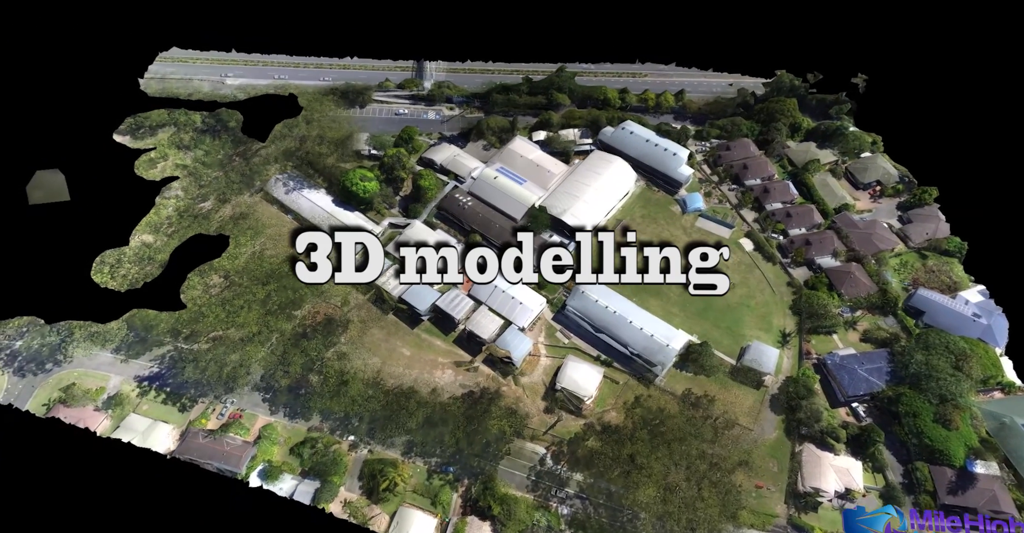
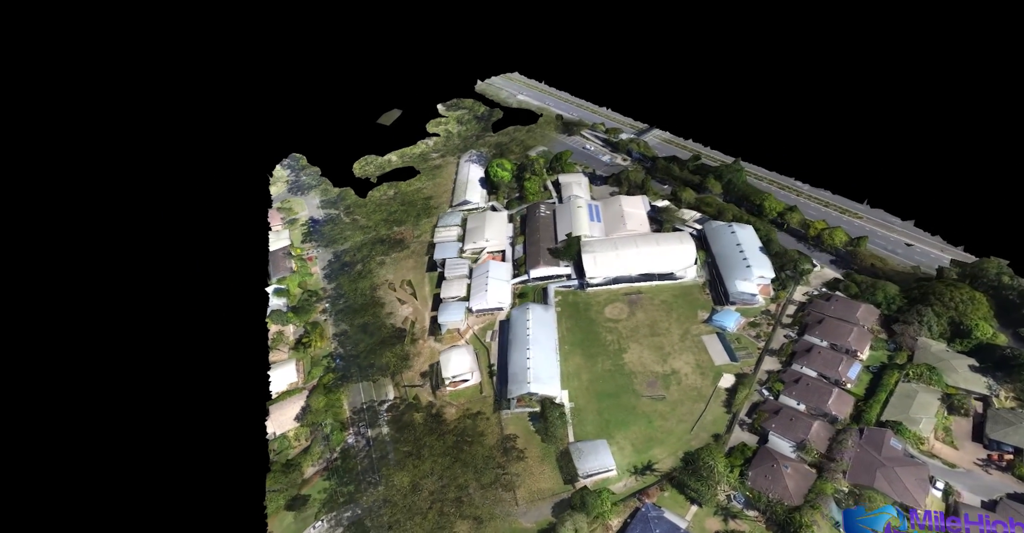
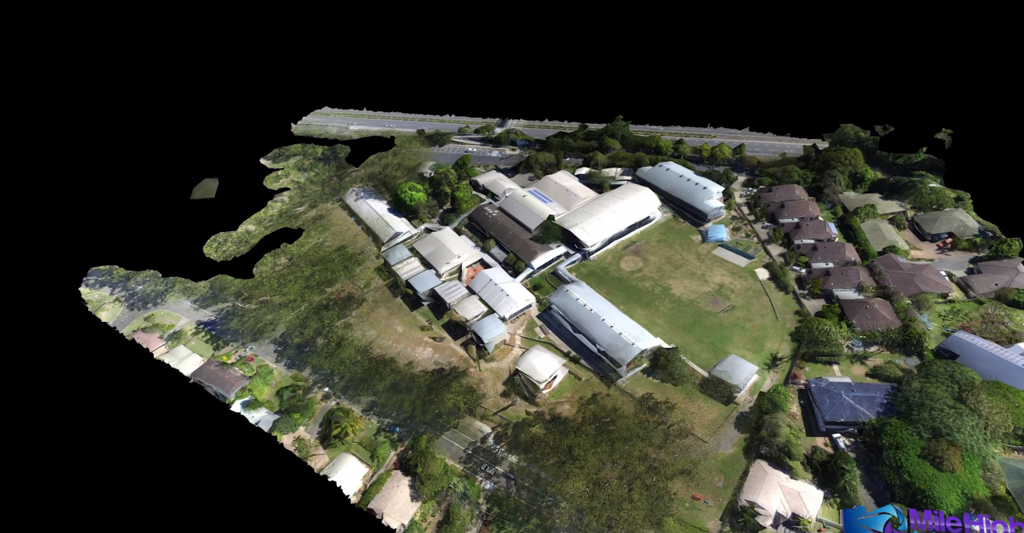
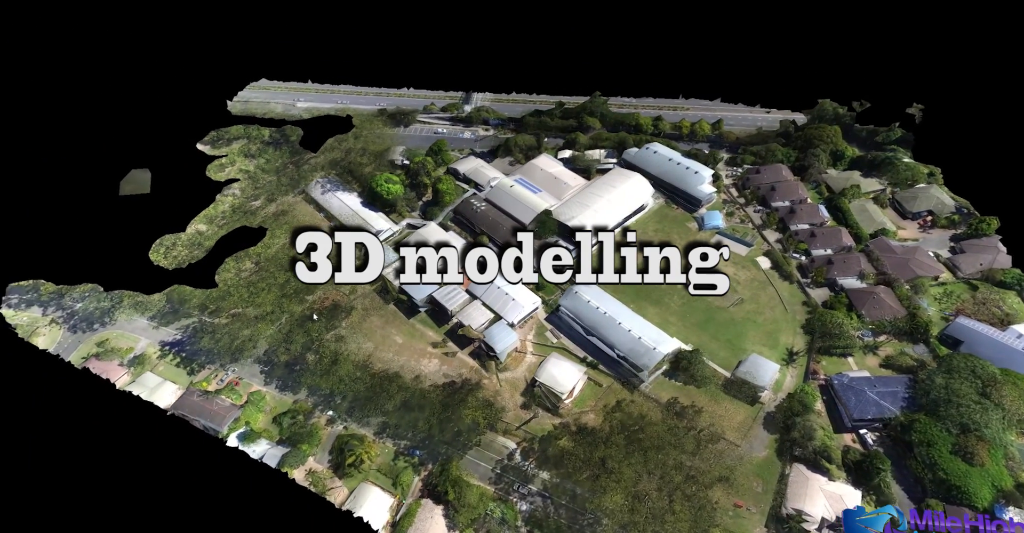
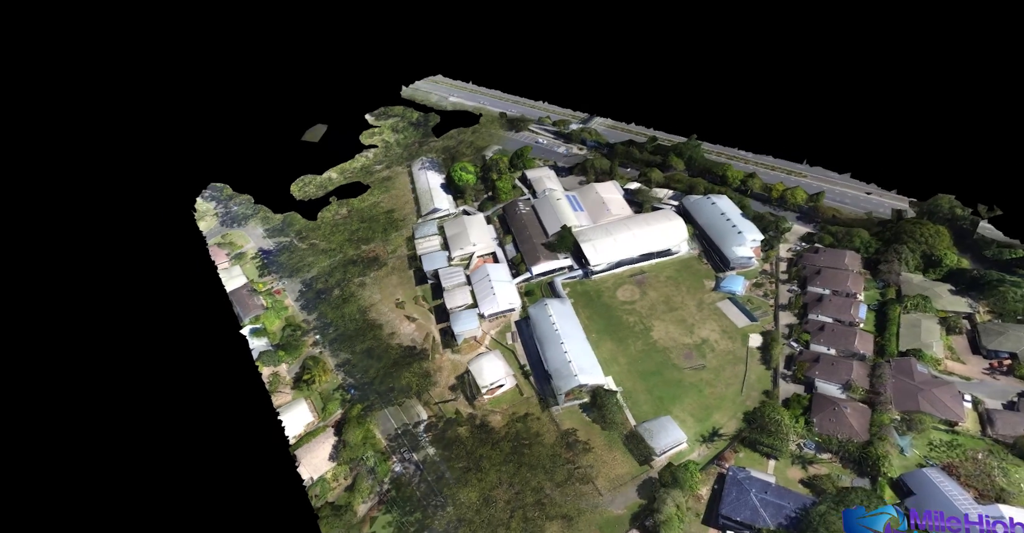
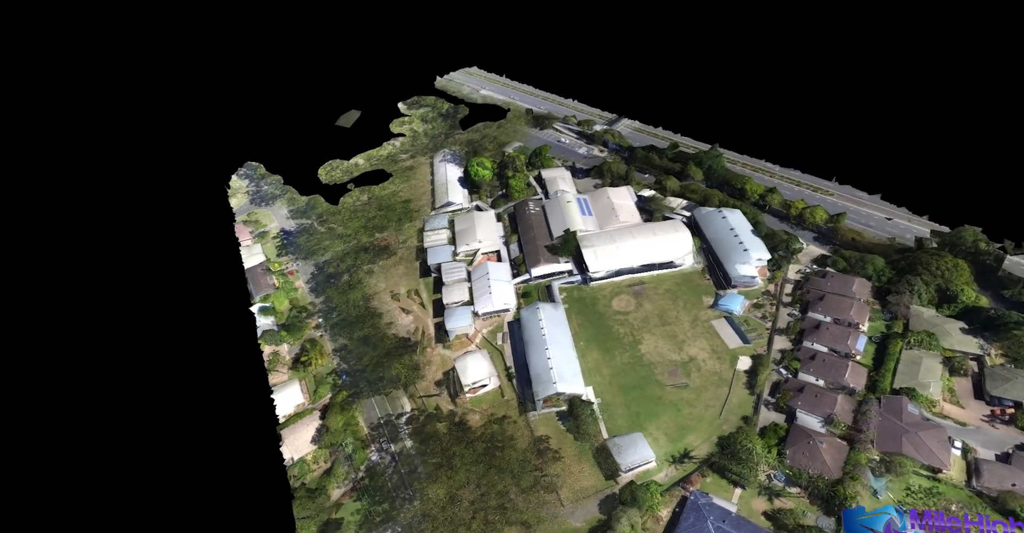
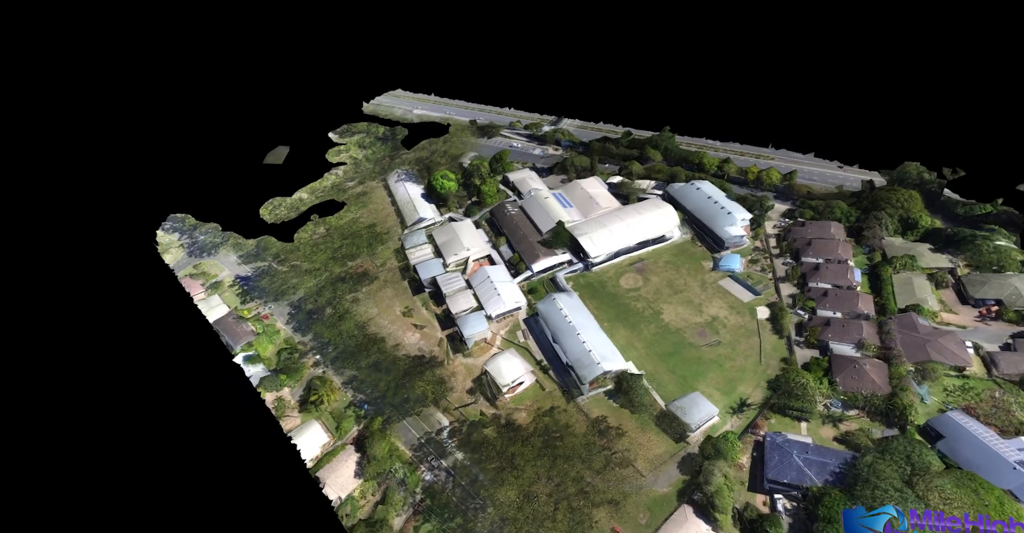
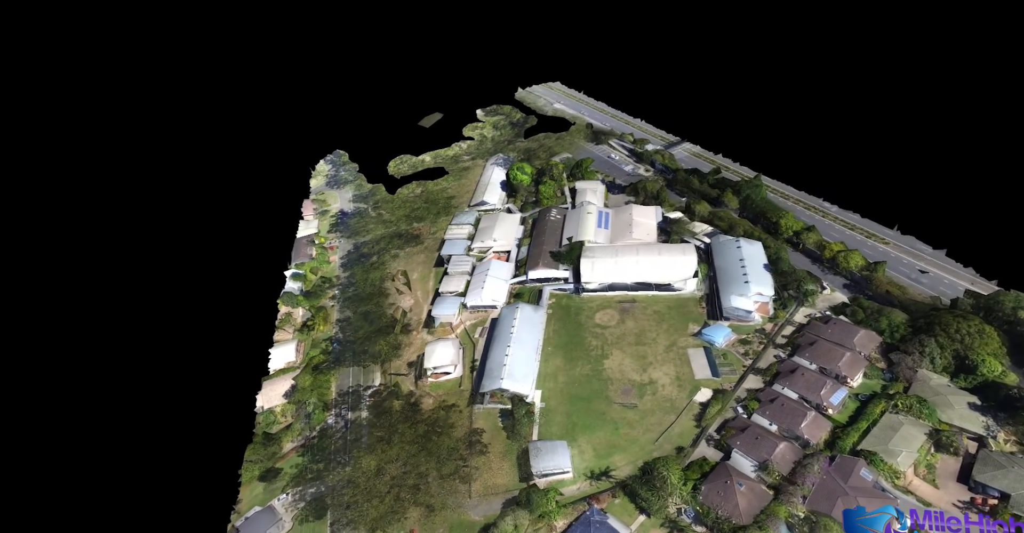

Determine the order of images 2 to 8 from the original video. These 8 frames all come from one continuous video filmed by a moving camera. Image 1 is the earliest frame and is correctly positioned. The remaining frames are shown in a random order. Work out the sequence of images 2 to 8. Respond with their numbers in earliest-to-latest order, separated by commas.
4, 3, 7, 5, 6, 2, 8
